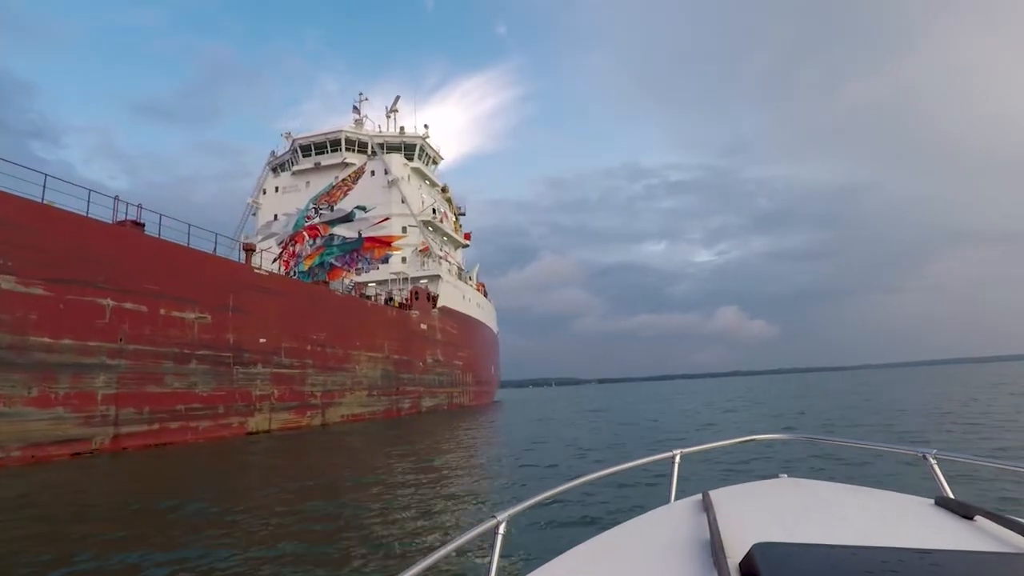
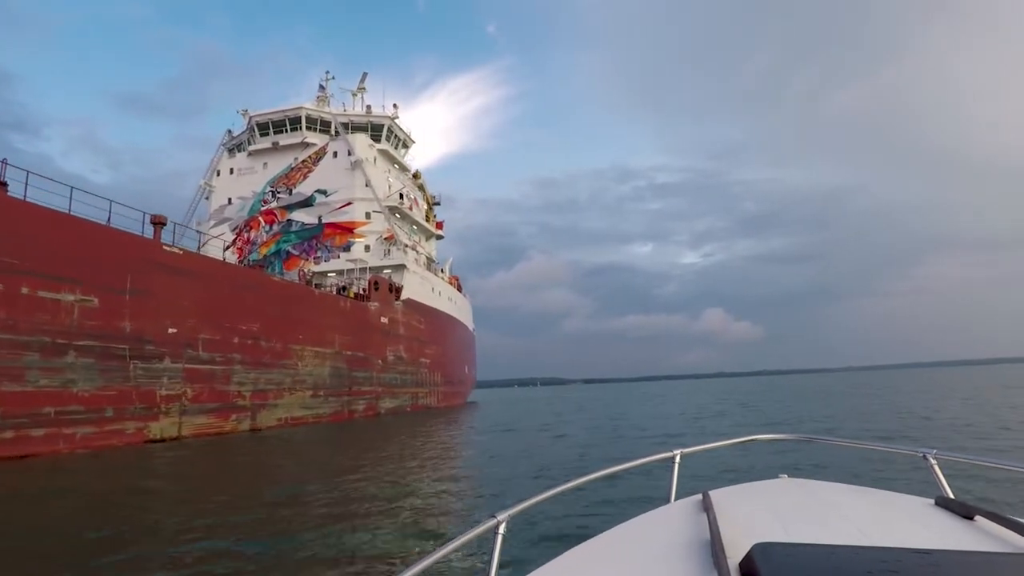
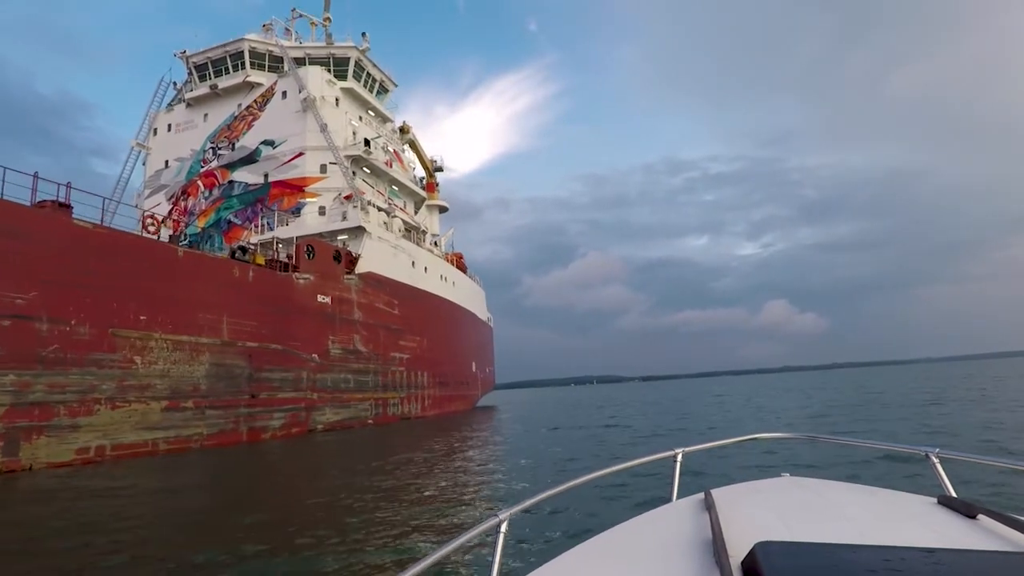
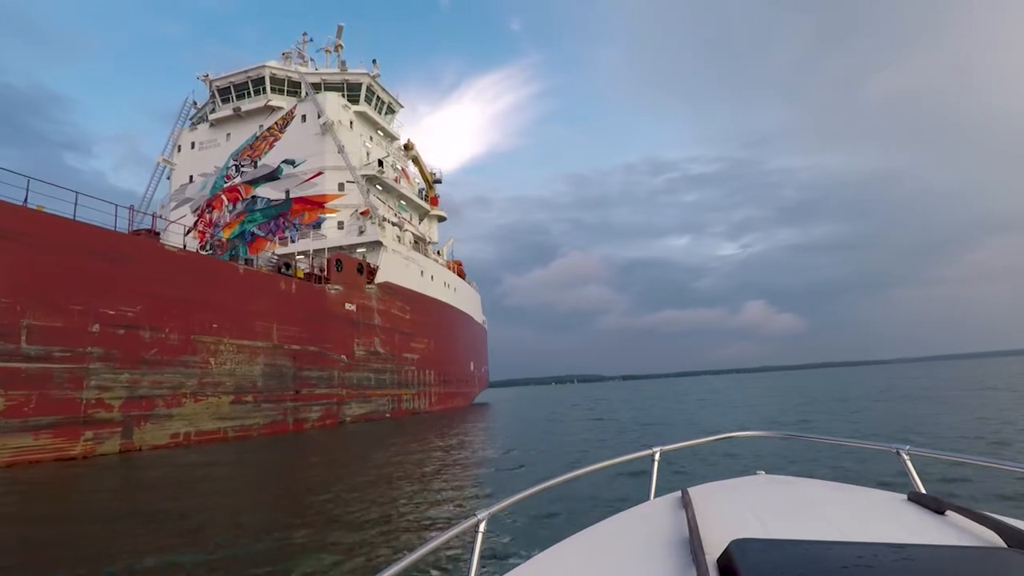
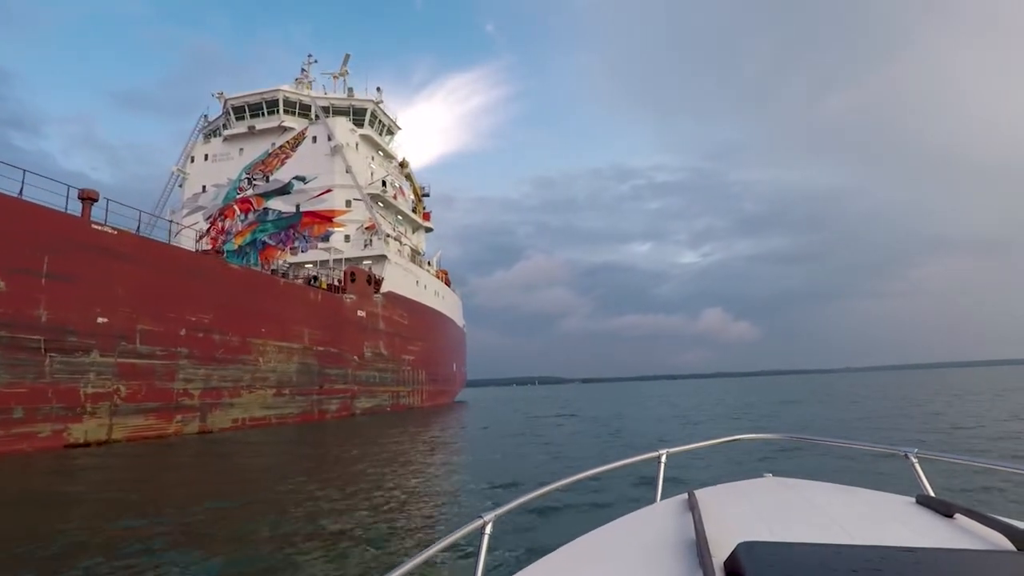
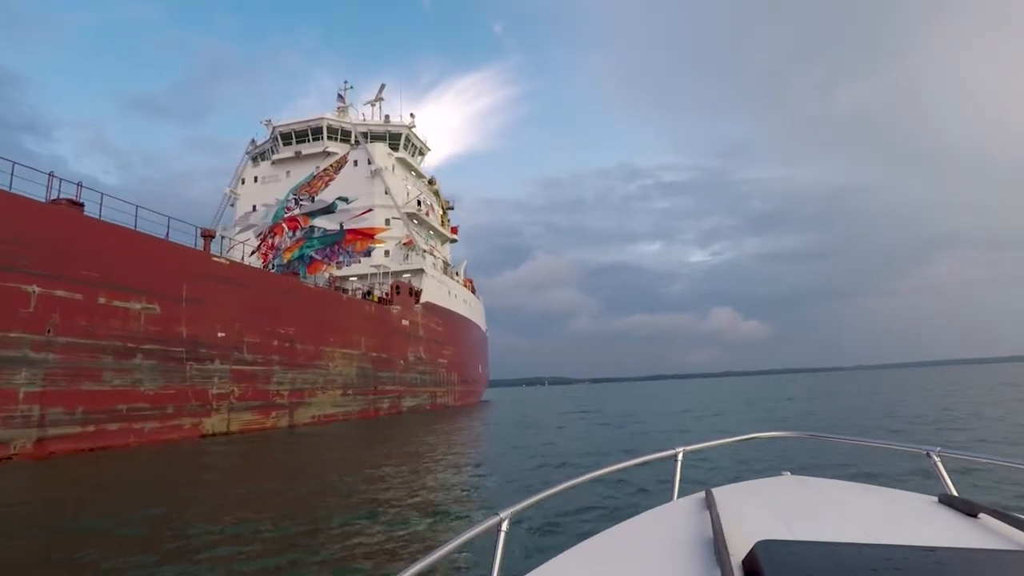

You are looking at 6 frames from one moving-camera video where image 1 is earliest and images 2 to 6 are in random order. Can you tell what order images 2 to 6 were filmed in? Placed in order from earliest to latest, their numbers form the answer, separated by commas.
6, 2, 5, 4, 3
